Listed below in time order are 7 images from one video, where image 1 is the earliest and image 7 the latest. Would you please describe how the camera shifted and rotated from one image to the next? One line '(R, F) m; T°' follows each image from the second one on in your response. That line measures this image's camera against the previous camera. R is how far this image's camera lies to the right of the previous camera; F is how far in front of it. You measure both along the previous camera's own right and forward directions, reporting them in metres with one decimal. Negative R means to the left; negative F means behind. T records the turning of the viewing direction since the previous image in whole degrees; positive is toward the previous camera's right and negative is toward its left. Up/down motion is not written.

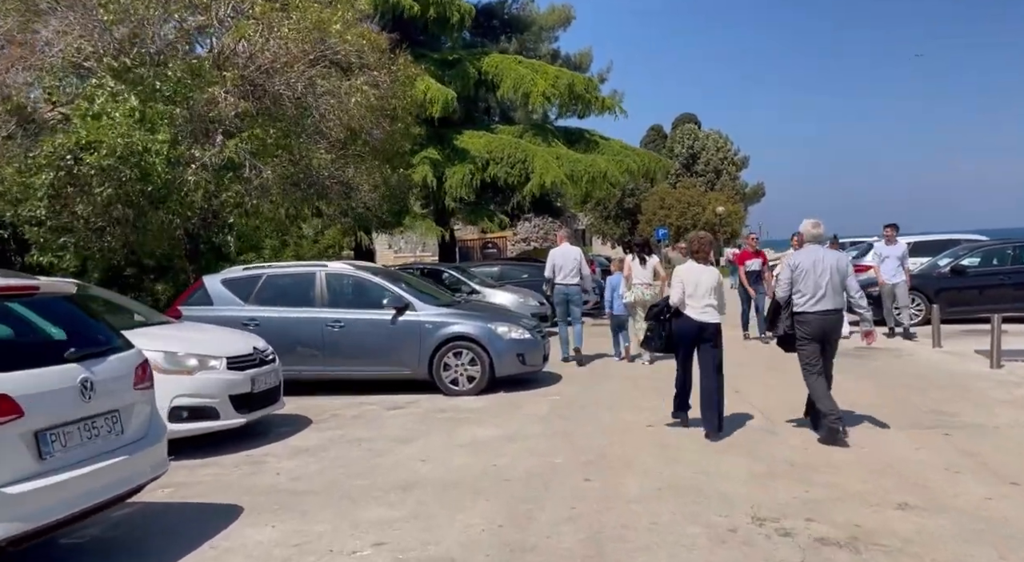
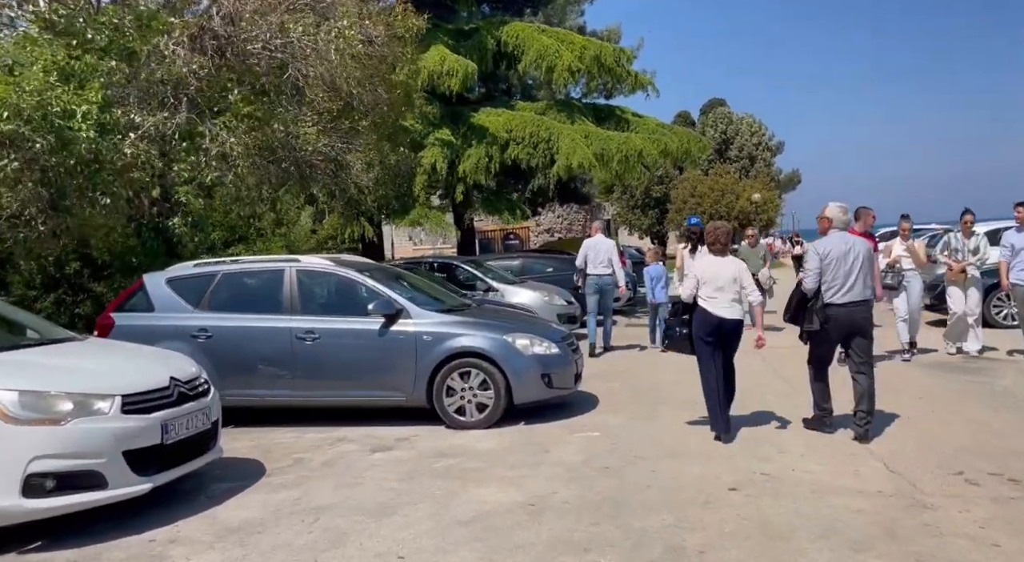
(0.0, +2.2) m; -2°
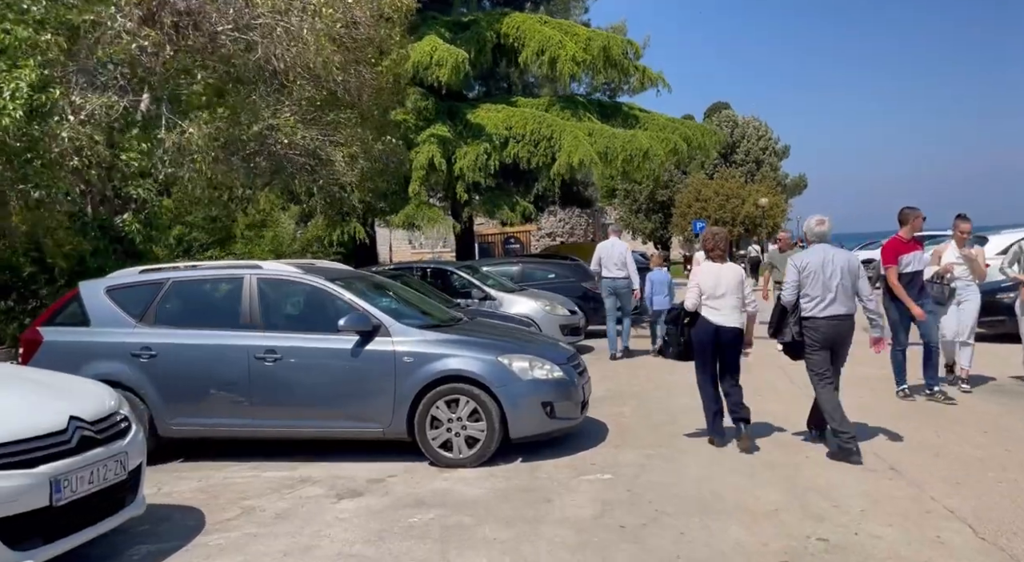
(0.0, +1.1) m; 0°
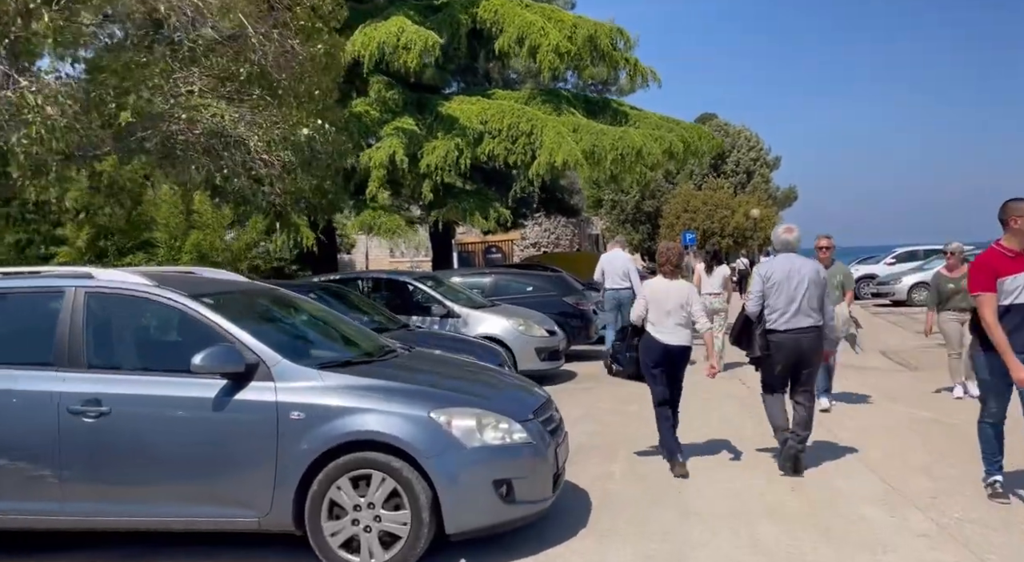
(+0.2, +2.0) m; +1°
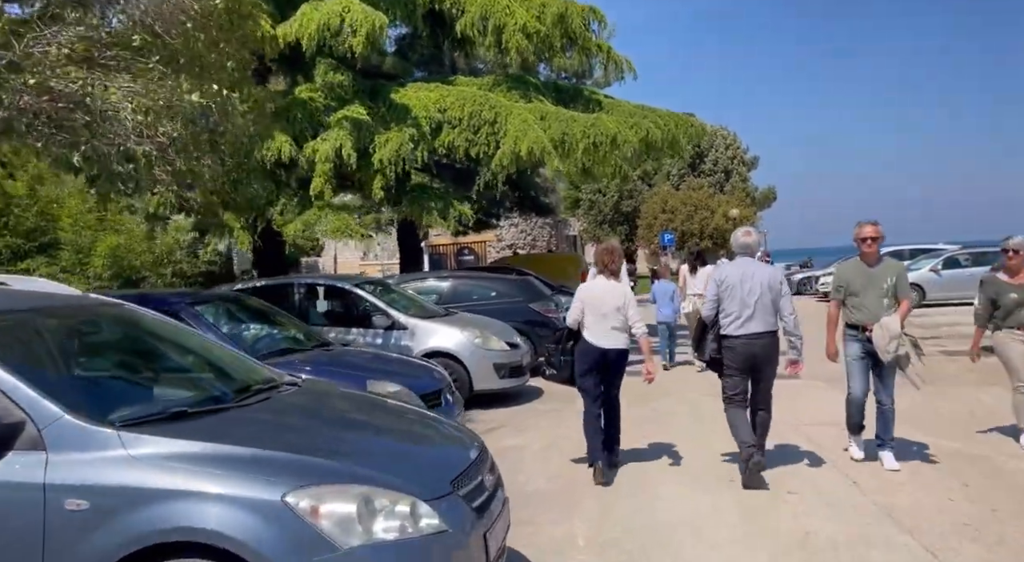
(+0.3, +1.4) m; +1°
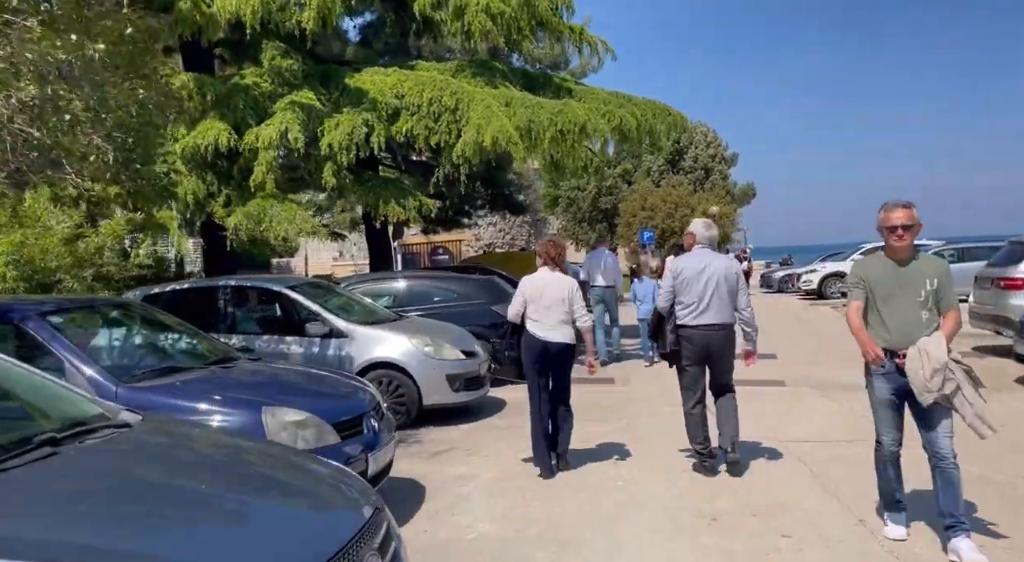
(+0.3, +1.1) m; +1°
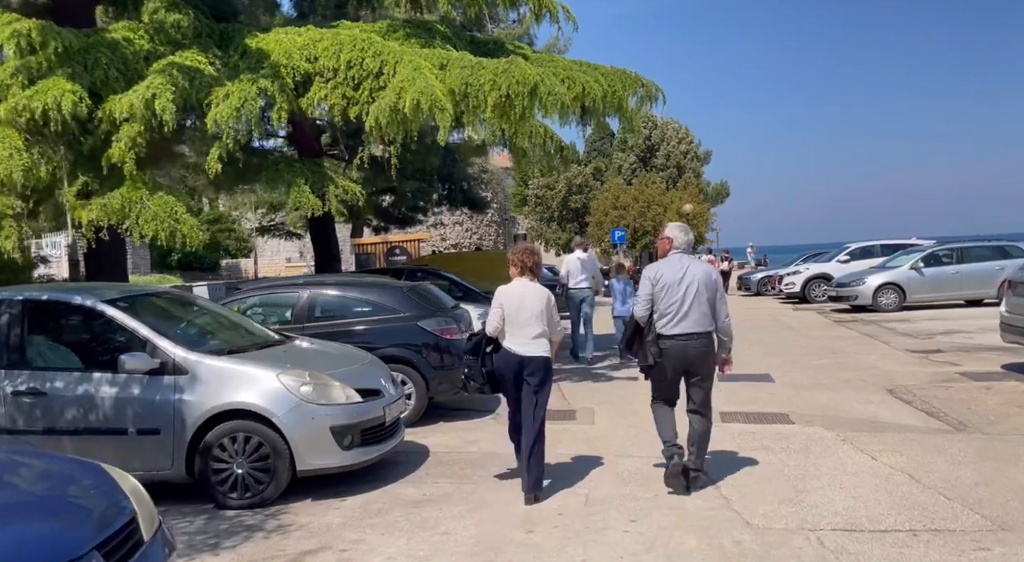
(+0.4, +2.5) m; +2°
